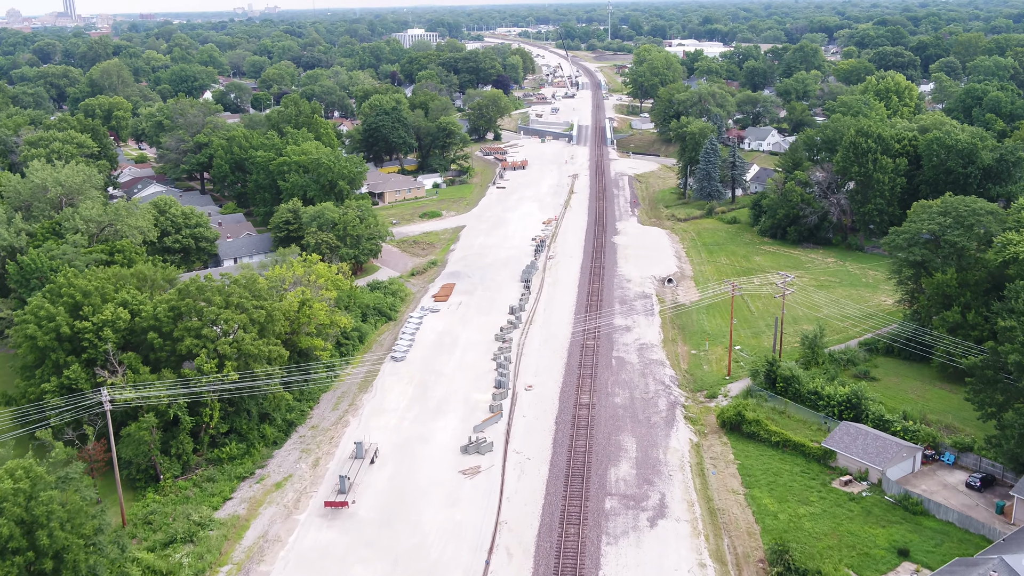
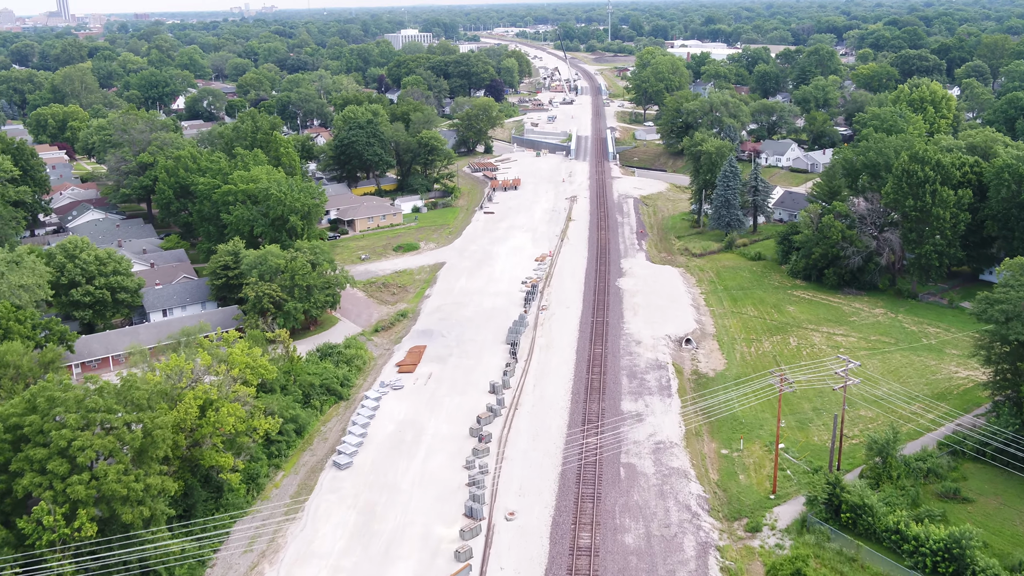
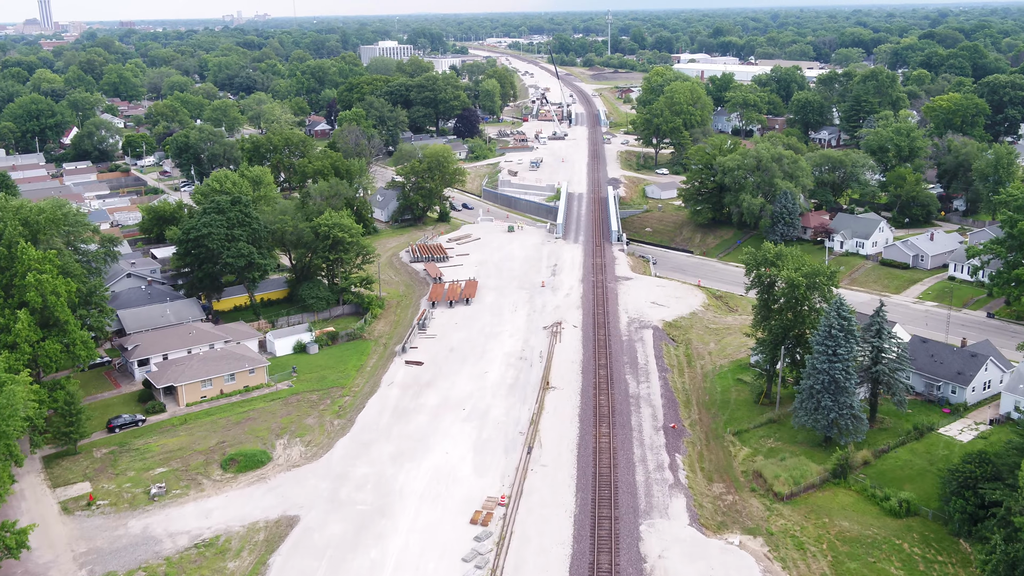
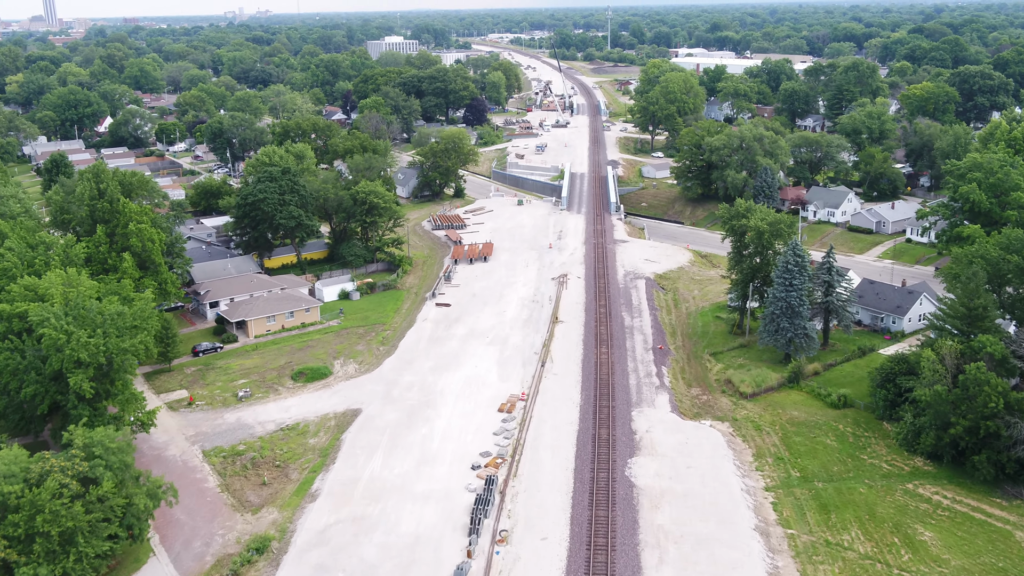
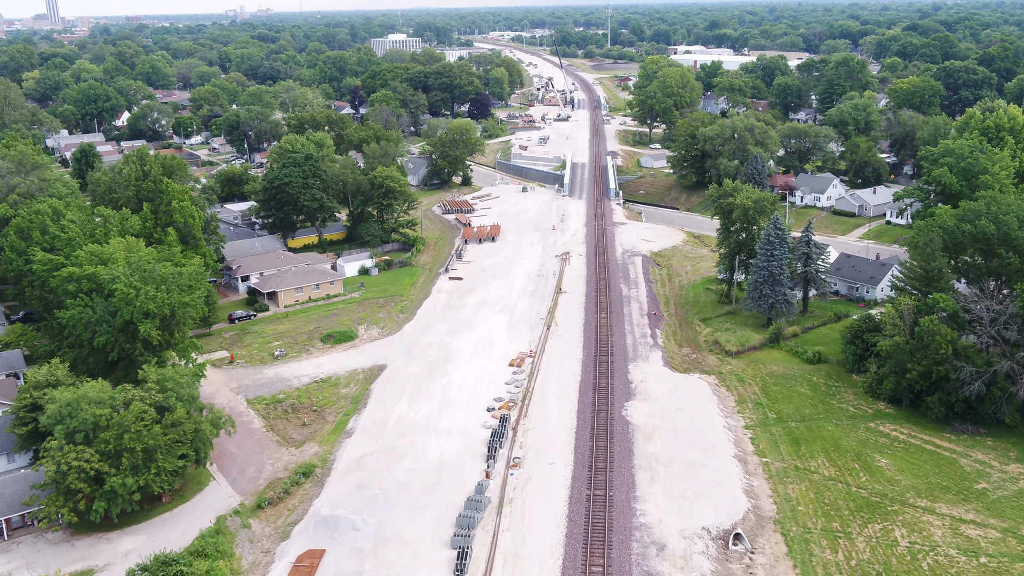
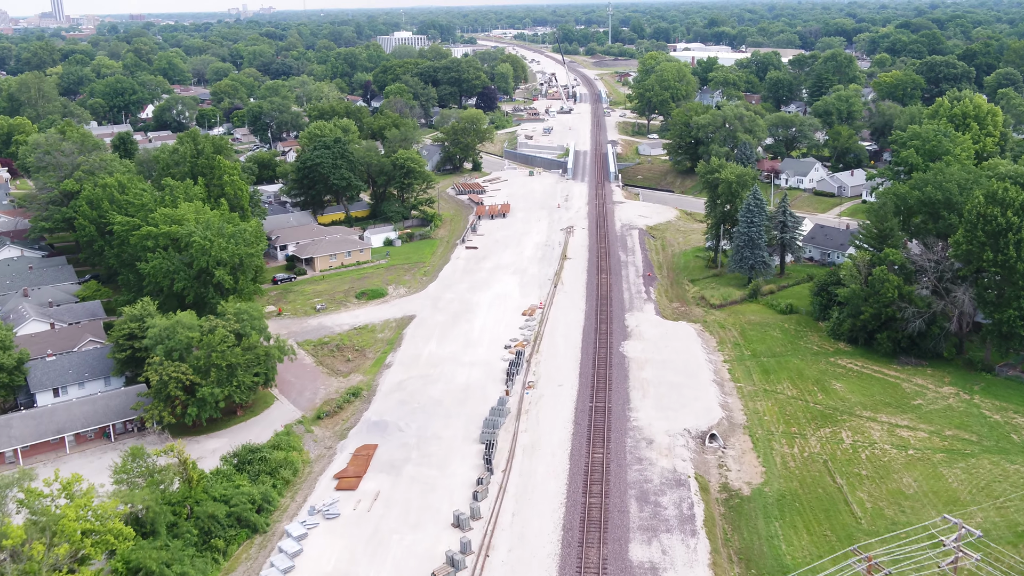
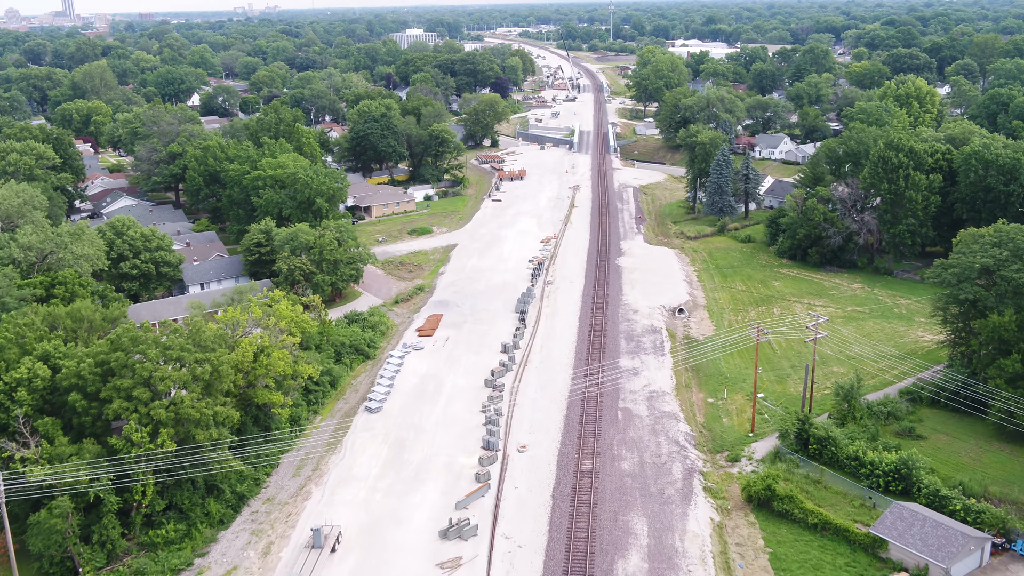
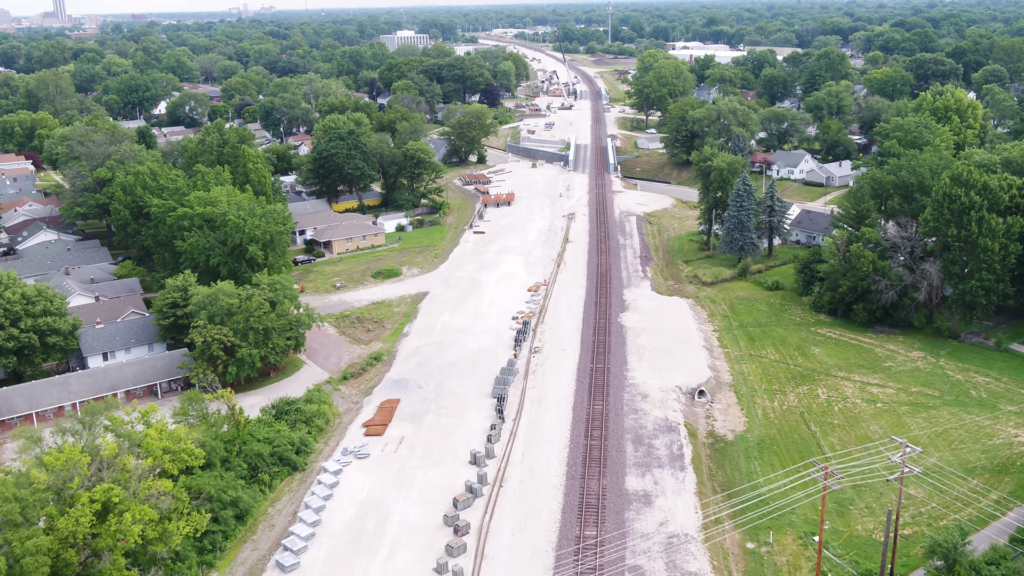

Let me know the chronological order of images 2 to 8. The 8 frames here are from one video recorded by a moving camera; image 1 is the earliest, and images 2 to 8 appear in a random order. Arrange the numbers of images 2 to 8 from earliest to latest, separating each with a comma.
7, 2, 8, 6, 5, 4, 3
